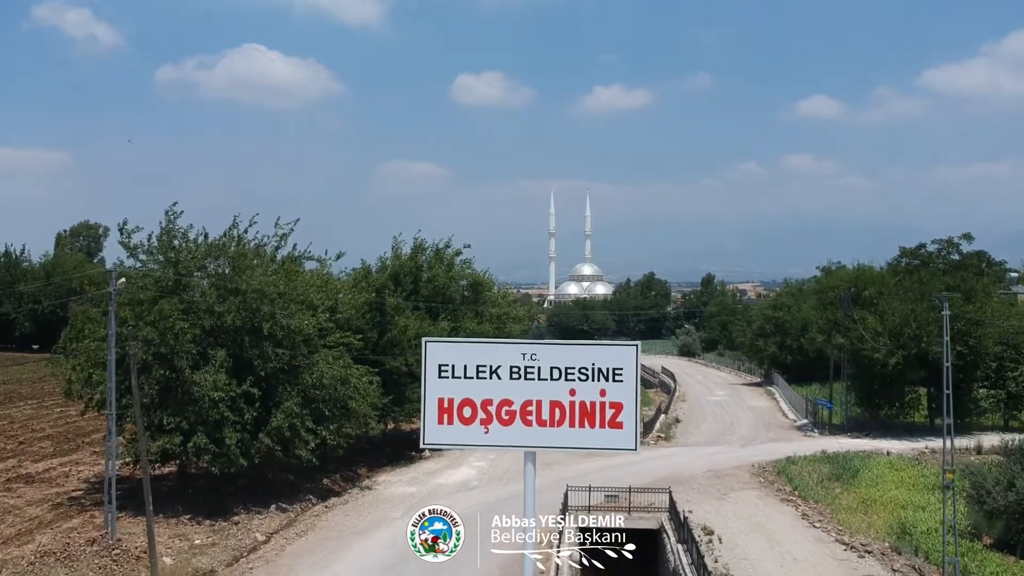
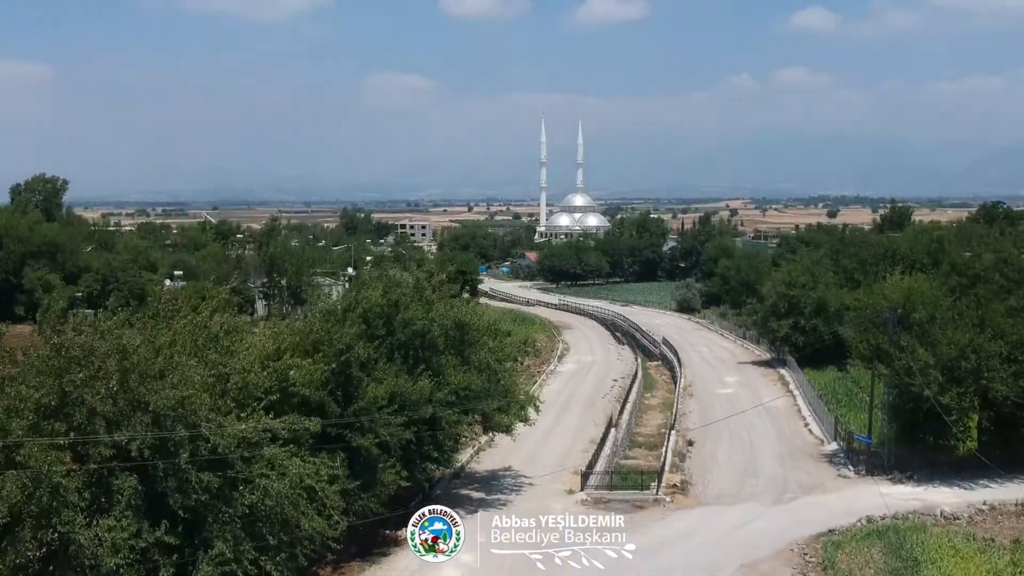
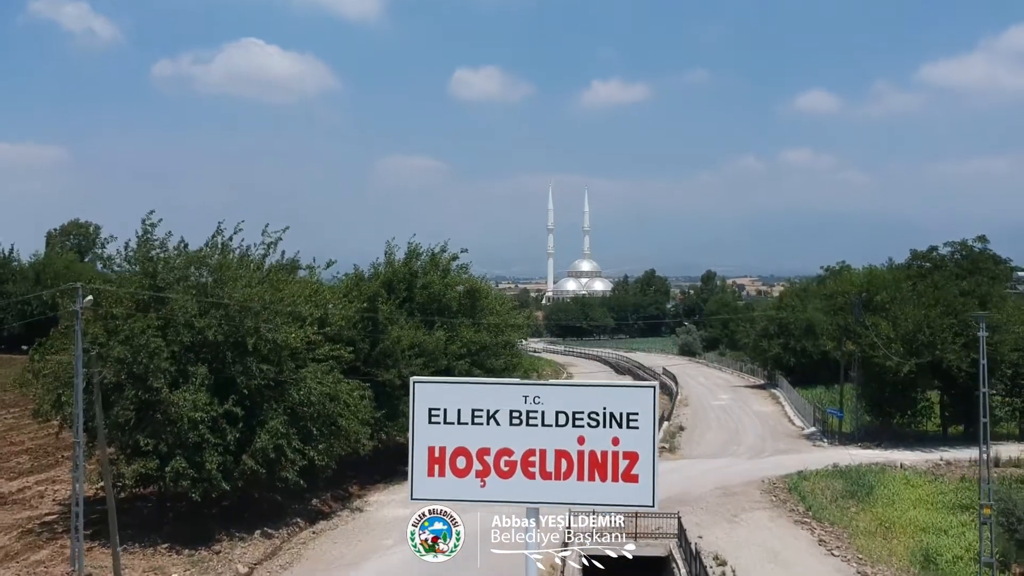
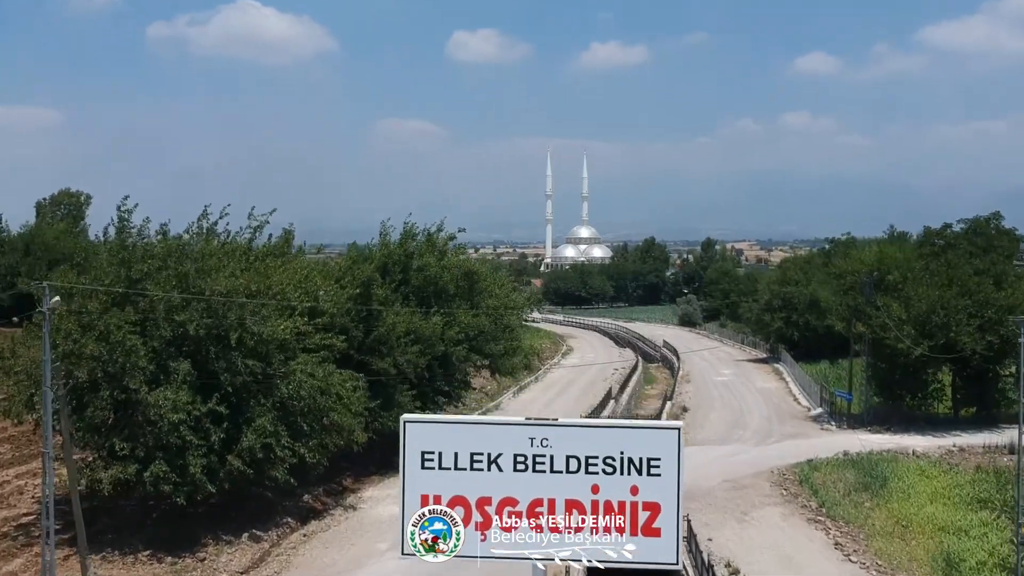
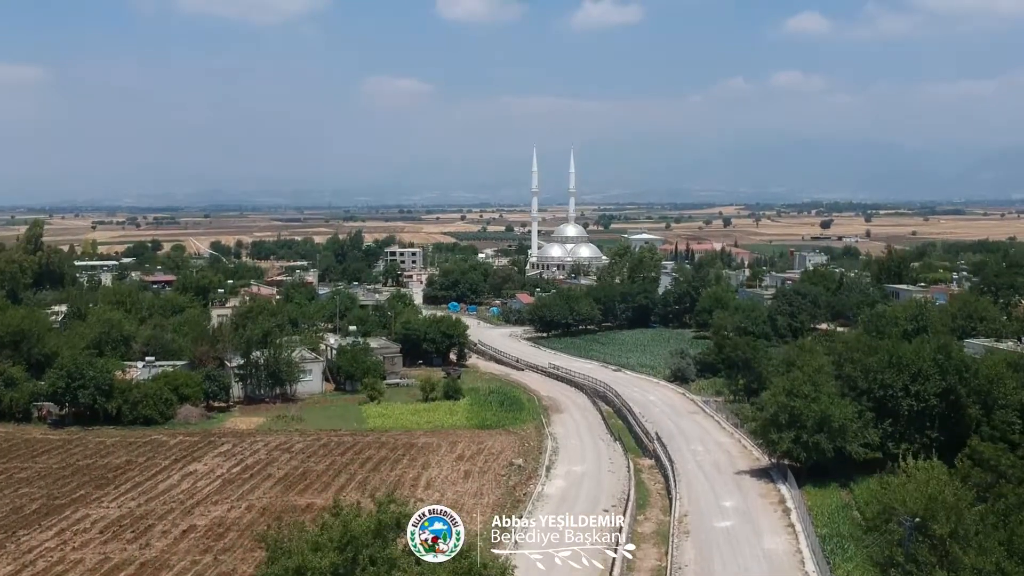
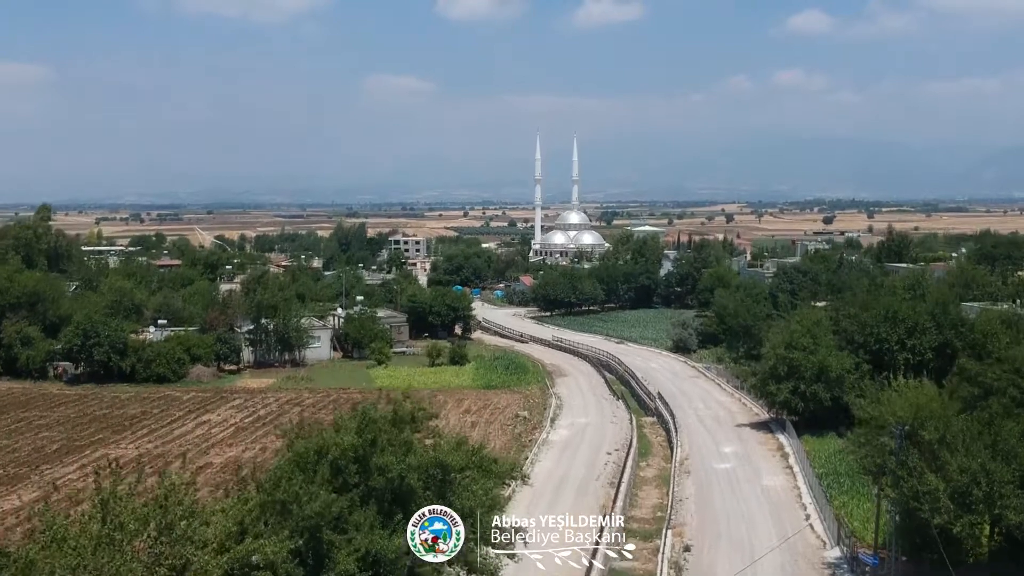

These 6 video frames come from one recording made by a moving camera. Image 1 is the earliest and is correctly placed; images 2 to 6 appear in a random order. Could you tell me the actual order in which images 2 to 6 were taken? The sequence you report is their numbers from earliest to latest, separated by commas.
3, 4, 2, 6, 5
